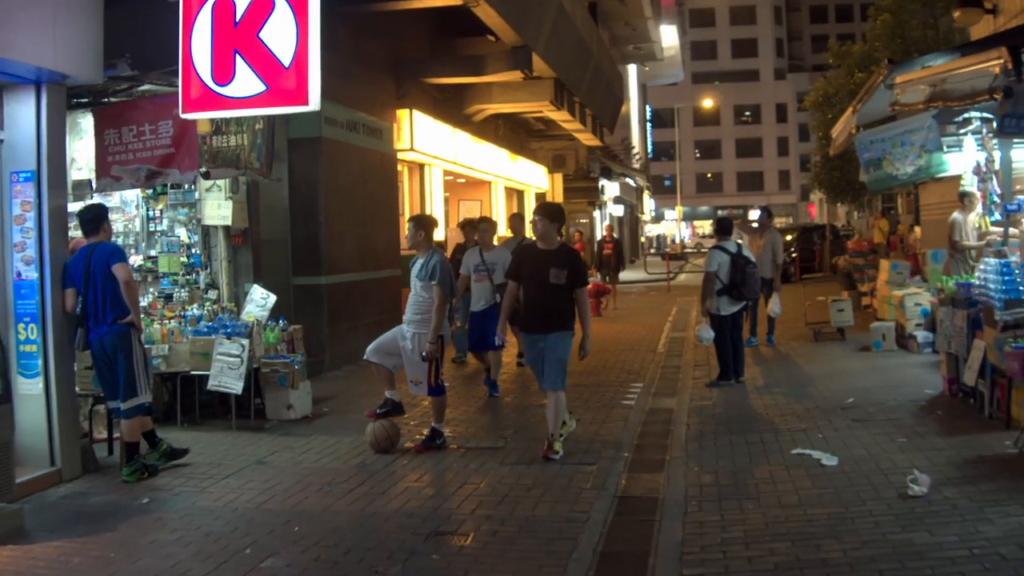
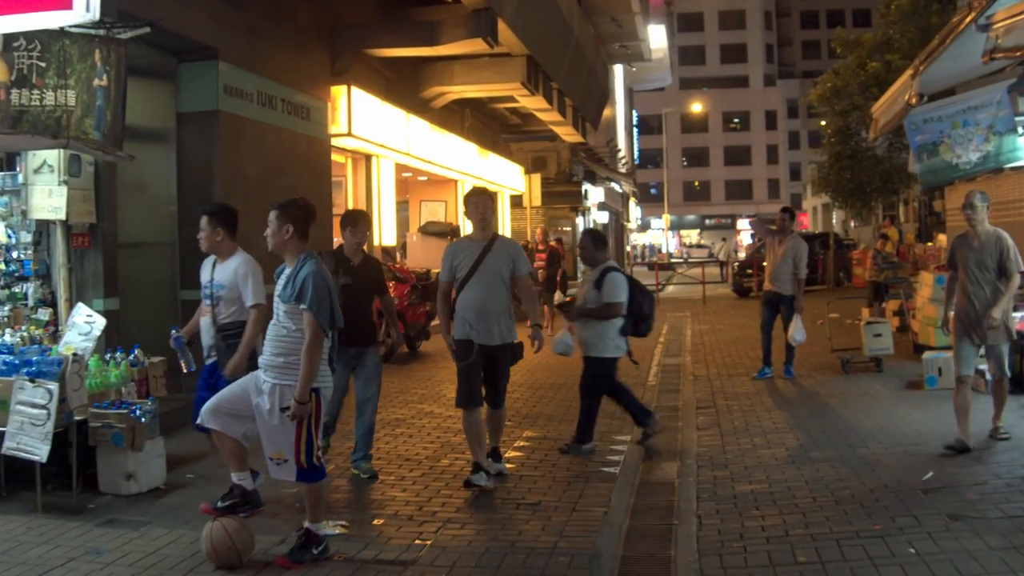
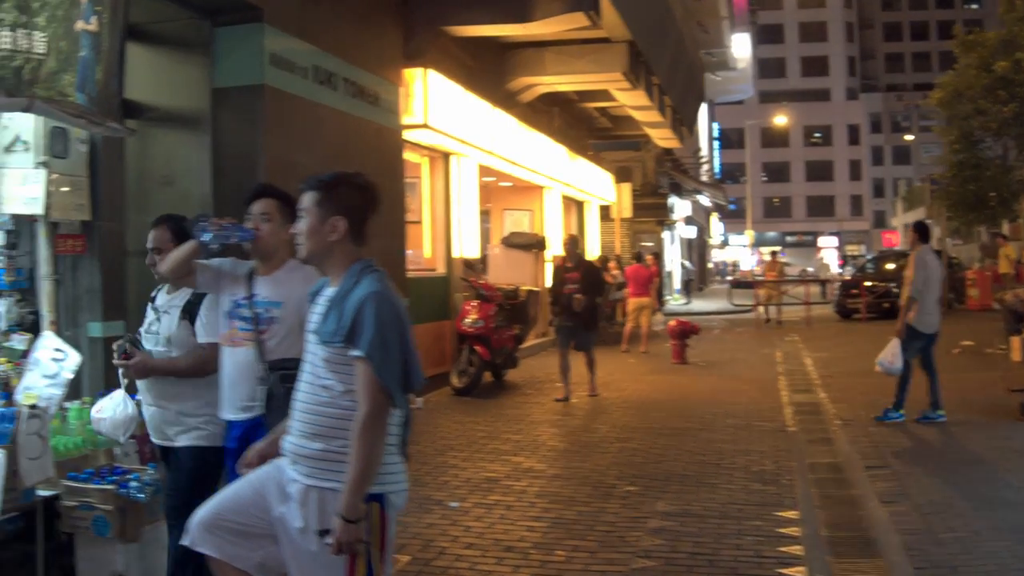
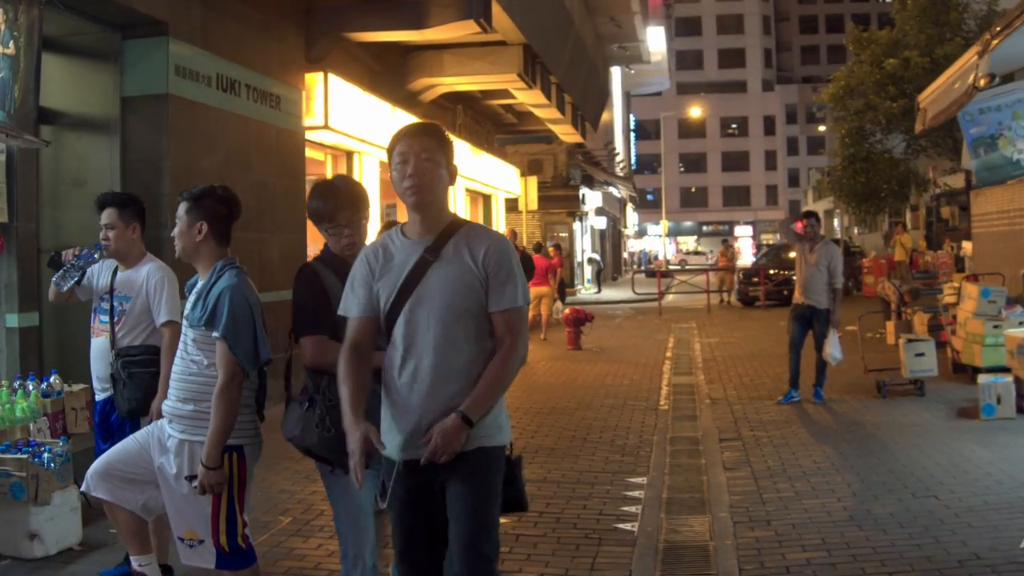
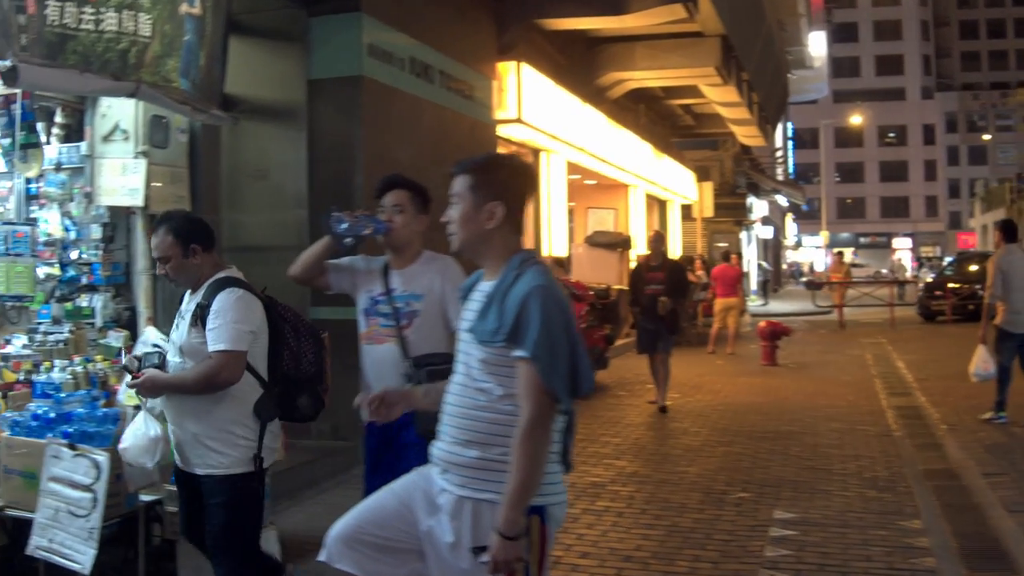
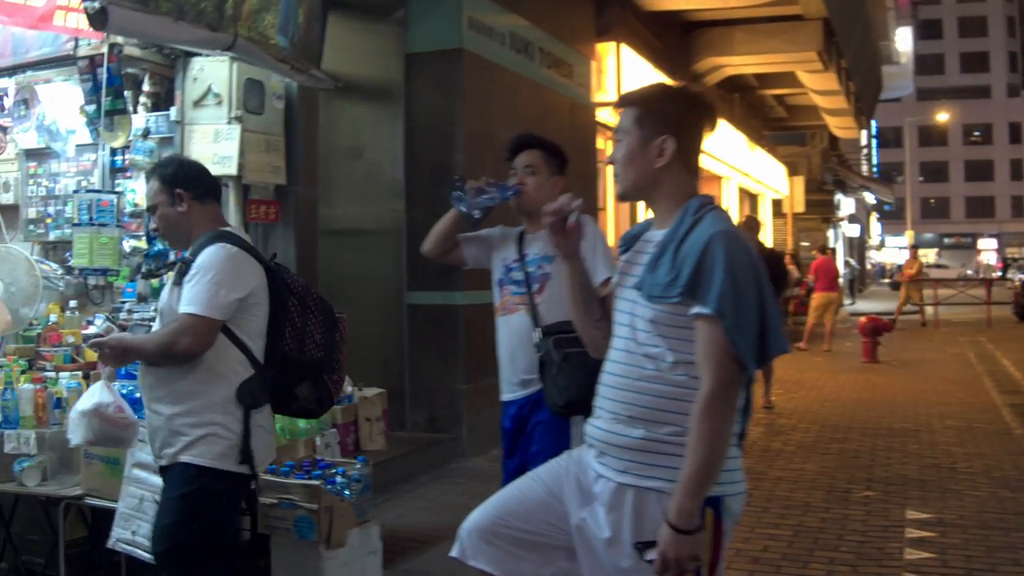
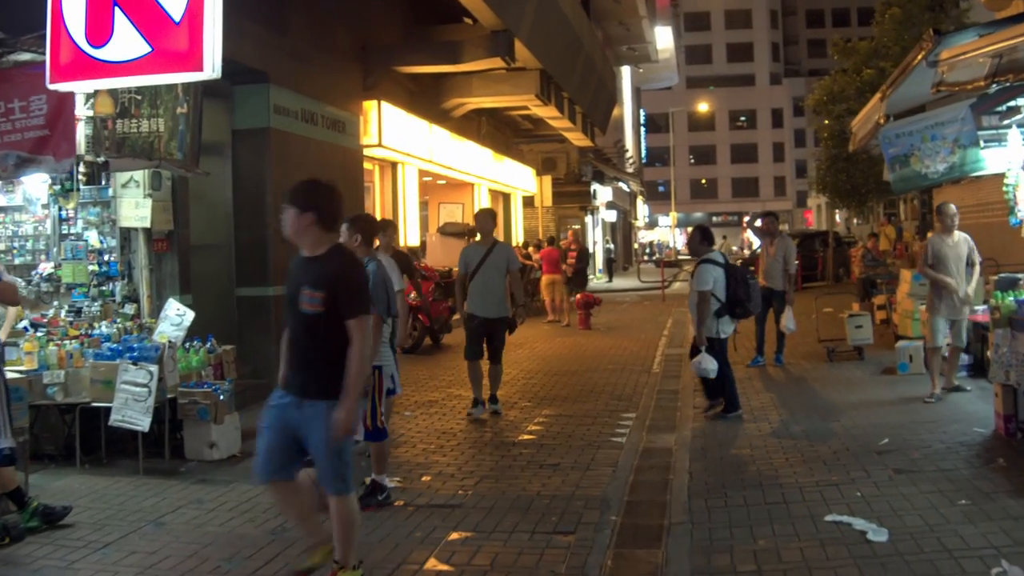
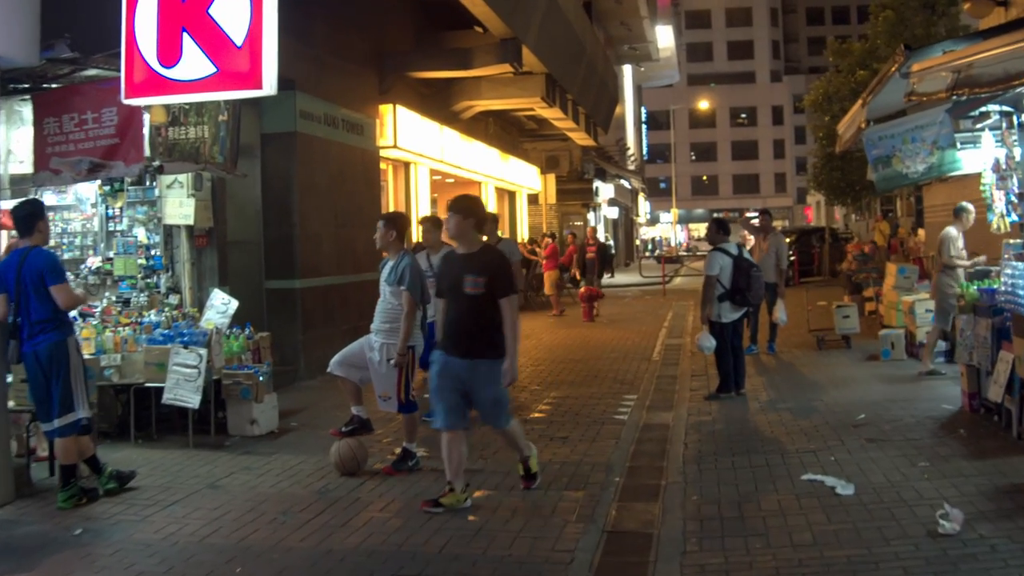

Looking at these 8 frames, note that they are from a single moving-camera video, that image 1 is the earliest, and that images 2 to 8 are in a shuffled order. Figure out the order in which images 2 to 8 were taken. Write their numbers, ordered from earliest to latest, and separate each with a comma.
8, 7, 2, 4, 3, 5, 6
